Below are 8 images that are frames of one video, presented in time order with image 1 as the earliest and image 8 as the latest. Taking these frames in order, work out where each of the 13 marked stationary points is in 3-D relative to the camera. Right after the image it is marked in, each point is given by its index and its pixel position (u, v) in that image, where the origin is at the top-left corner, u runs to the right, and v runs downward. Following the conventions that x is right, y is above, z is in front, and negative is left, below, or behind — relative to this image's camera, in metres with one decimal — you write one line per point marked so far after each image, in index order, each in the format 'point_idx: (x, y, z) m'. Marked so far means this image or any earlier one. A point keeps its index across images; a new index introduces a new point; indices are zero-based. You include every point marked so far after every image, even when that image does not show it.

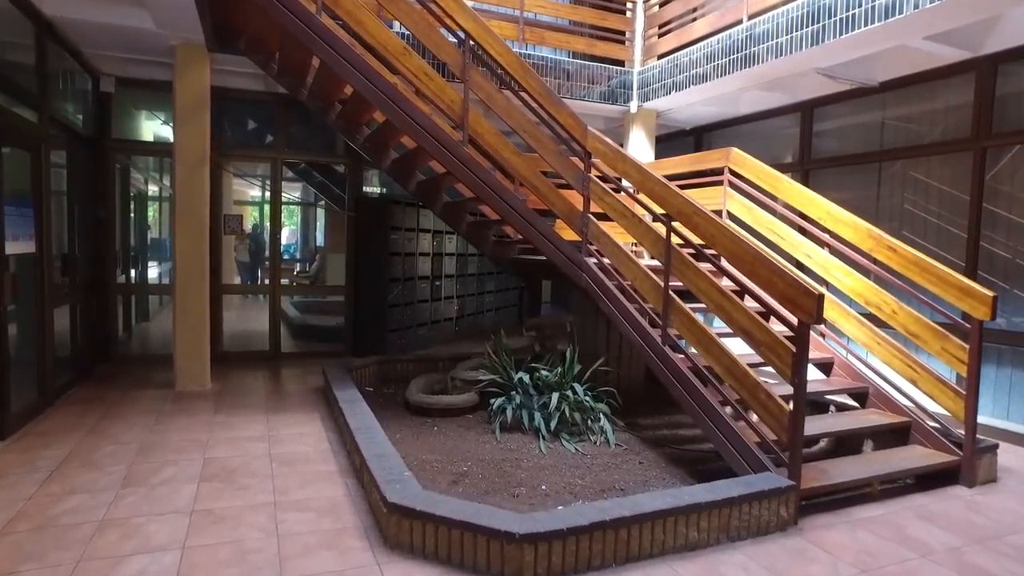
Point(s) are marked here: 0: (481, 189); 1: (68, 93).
0: (-0.2, +0.6, +4.2) m
1: (-3.3, +1.4, +5.1) m
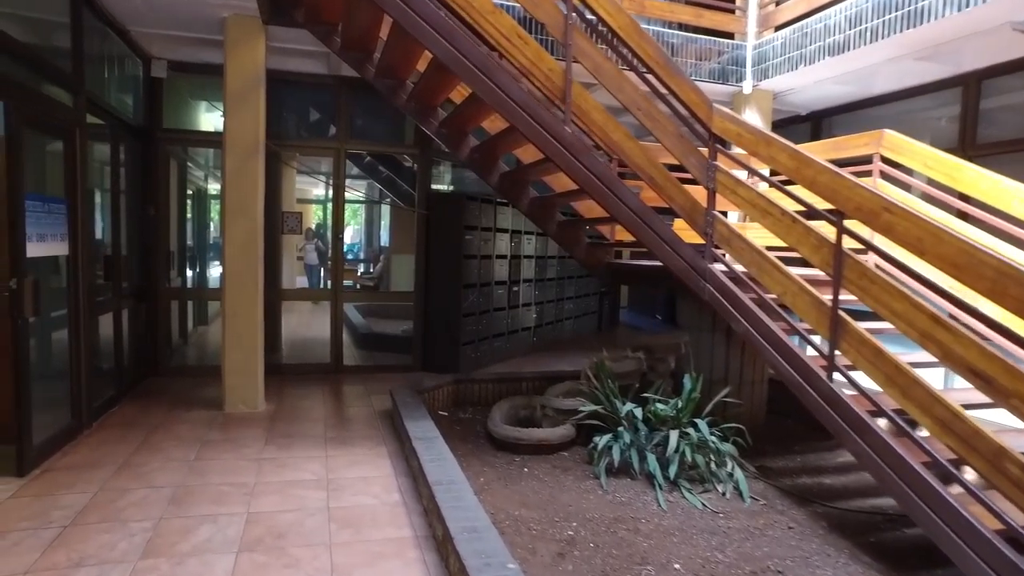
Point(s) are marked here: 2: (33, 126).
0: (+0.4, +0.5, +3.4) m
1: (-2.7, +1.4, +4.6) m
2: (-2.3, +0.8, +3.3) m
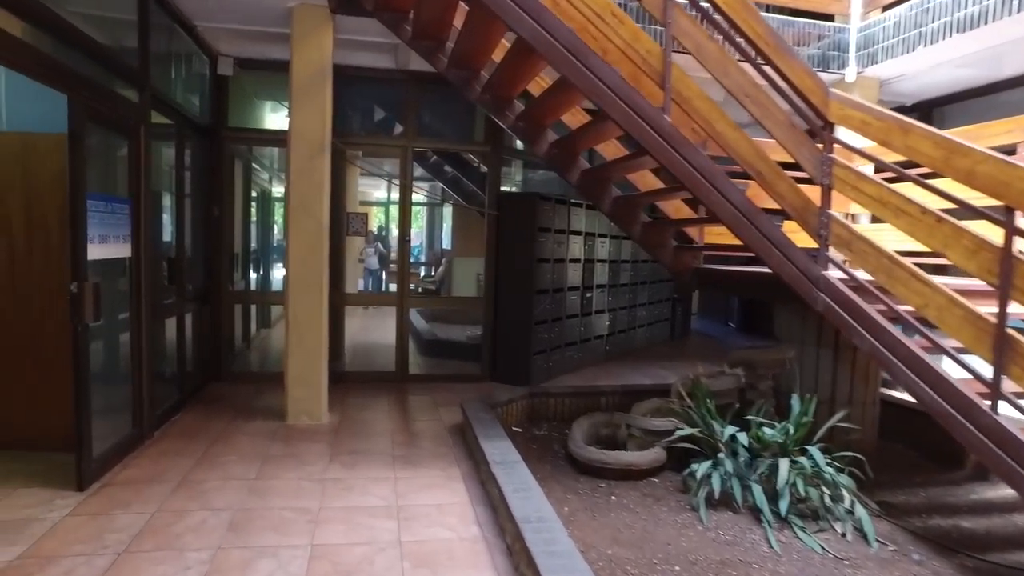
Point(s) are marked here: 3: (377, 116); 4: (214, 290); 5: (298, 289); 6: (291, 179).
0: (+0.8, +0.5, +3.1) m
1: (-2.1, +1.3, +4.5) m
2: (-1.9, +0.8, +3.2) m
3: (-1.1, +1.3, +5.4) m
4: (-2.3, 0.0, +5.3) m
5: (-1.2, 0.0, +3.9) m
6: (-1.2, +0.6, +3.9) m
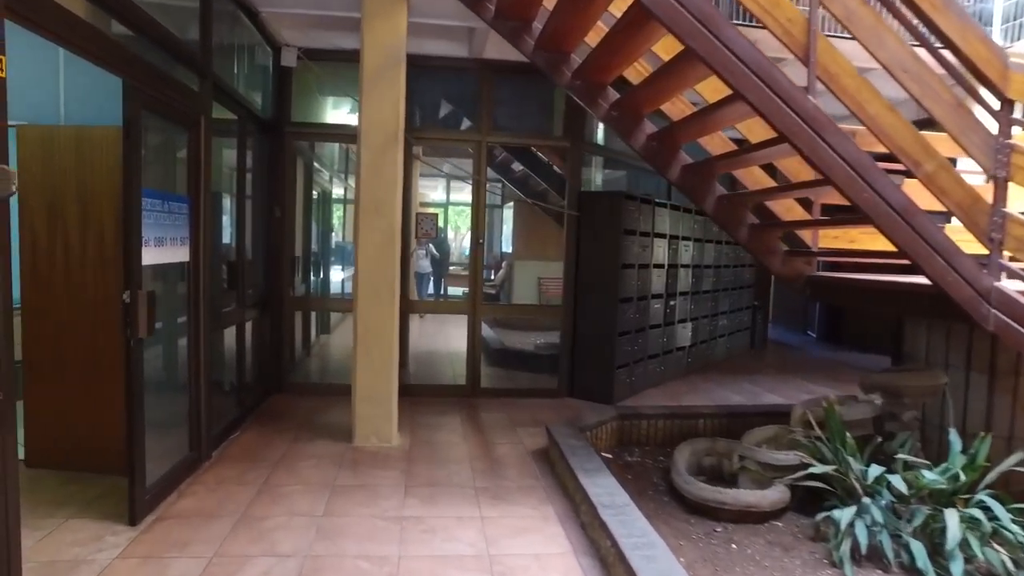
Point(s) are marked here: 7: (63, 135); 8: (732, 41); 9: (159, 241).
0: (+1.2, +0.5, +2.6) m
1: (-1.6, +1.3, +4.1) m
2: (-1.4, +0.7, +2.8) m
3: (-0.5, +1.3, +5.0) m
4: (-1.7, -0.1, +5.0) m
5: (-0.8, -0.1, +3.6) m
6: (-0.8, +0.6, +3.5) m
7: (-2.0, +0.7, +3.1) m
8: (+0.8, +0.9, +2.5) m
9: (-1.5, +0.2, +2.9) m
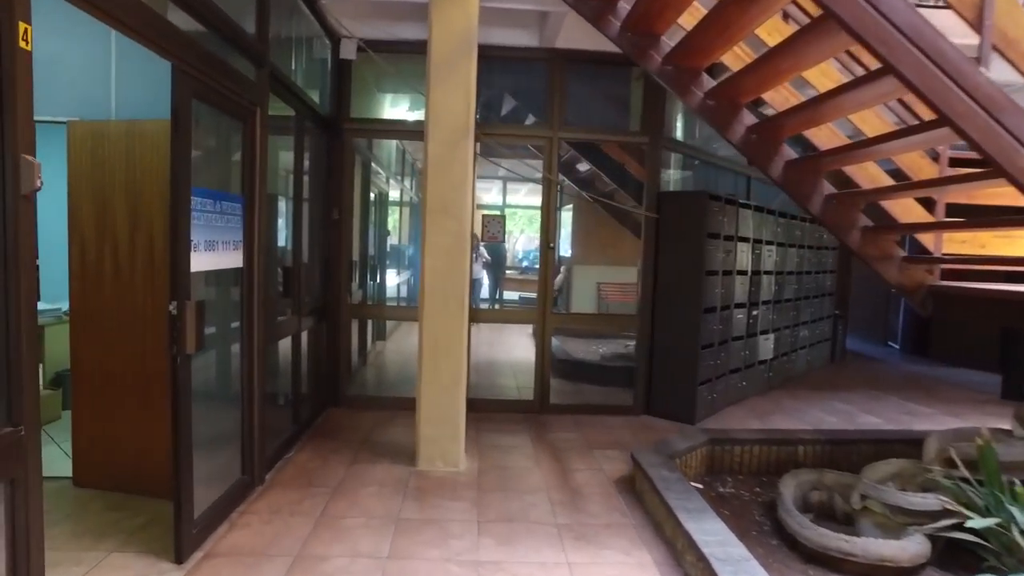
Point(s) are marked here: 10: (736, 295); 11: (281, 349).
0: (+1.5, +0.4, +2.1) m
1: (-1.2, +1.3, +3.9) m
2: (-1.1, +0.7, +2.6) m
3: (0.0, +1.2, +4.6) m
4: (-1.2, -0.1, +4.7) m
5: (-0.4, -0.1, +3.2) m
6: (-0.4, +0.5, +3.2) m
7: (-1.7, +0.7, +2.9) m
8: (+1.1, +0.8, +2.0) m
9: (-1.1, +0.2, +2.6) m
10: (+1.6, 0.0, +4.9) m
11: (-1.2, -0.3, +3.8) m
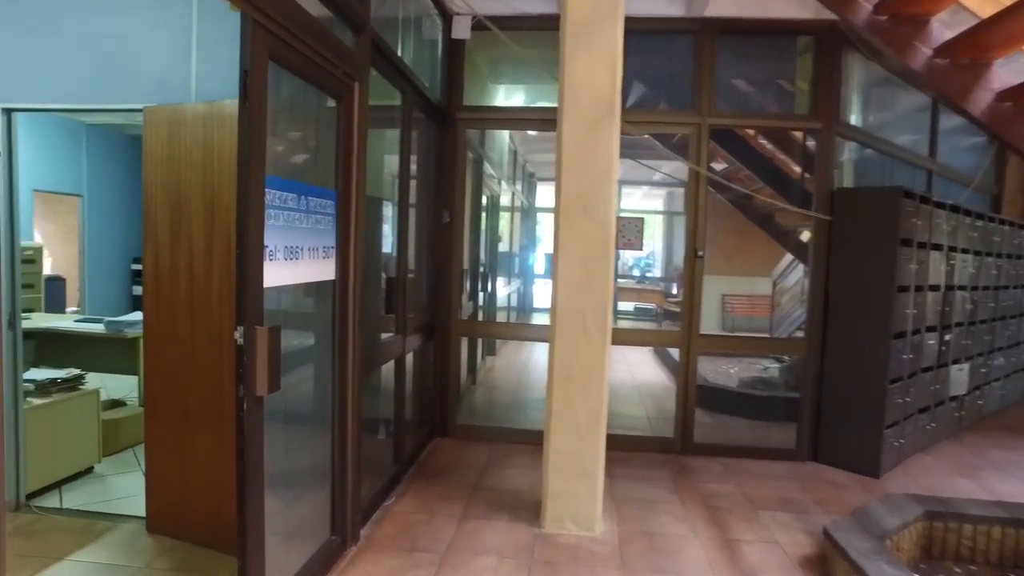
0: (+1.9, +0.3, +1.2) m
1: (-0.5, +1.2, +3.3) m
2: (-0.6, +0.6, +2.0) m
3: (+0.8, +1.2, +3.9) m
4: (-0.4, -0.2, +4.2) m
5: (+0.2, -0.2, +2.6) m
6: (+0.2, +0.5, +2.6) m
7: (-1.1, +0.6, +2.4) m
8: (+1.5, +0.8, +1.2) m
9: (-0.7, +0.1, +2.1) m
10: (+2.4, -0.2, +3.9) m
11: (-0.6, -0.4, +3.2) m
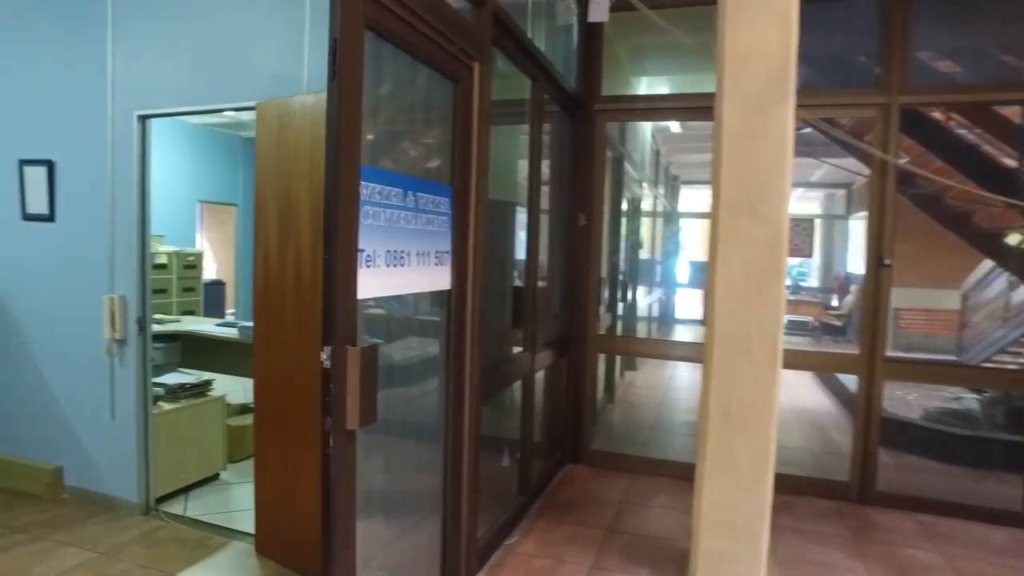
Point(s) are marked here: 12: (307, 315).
0: (+2.0, +0.3, +0.4) m
1: (+0.1, +1.2, +3.0) m
2: (-0.3, +0.6, +1.7) m
3: (+1.5, +1.1, +3.3) m
4: (+0.3, -0.2, +3.8) m
5: (+0.6, -0.2, +2.1) m
6: (+0.6, +0.4, +2.1) m
7: (-0.7, +0.6, +2.2) m
8: (+1.6, +0.7, +0.5) m
9: (-0.3, +0.1, +1.8) m
10: (+3.0, -0.2, +3.0) m
11: (0.0, -0.4, +2.9) m
12: (-0.6, -0.1, +2.2) m
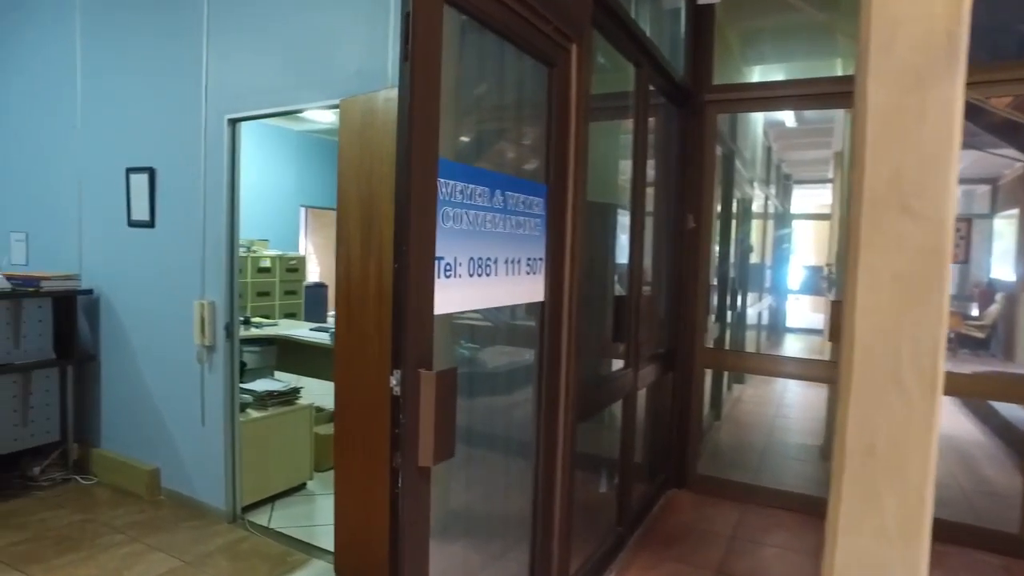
0: (+2.0, +0.2, -0.1) m
1: (+0.5, +1.1, +2.7) m
2: (0.0, +0.6, +1.5) m
3: (+1.9, +1.0, +2.8) m
4: (+0.8, -0.3, +3.5) m
5: (+0.9, -0.2, +1.7) m
6: (+0.9, +0.4, +1.7) m
7: (-0.4, +0.6, +2.0) m
8: (+1.7, +0.7, 0.0) m
9: (-0.1, +0.1, +1.6) m
10: (+3.4, -0.3, +2.3) m
11: (+0.4, -0.5, +2.6) m
12: (-0.4, -0.1, +2.1) m
